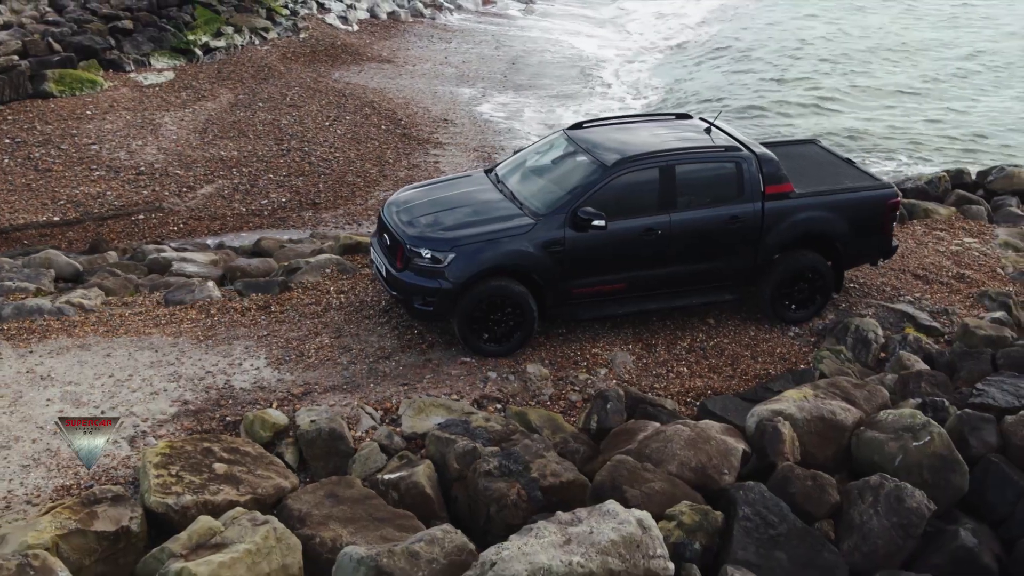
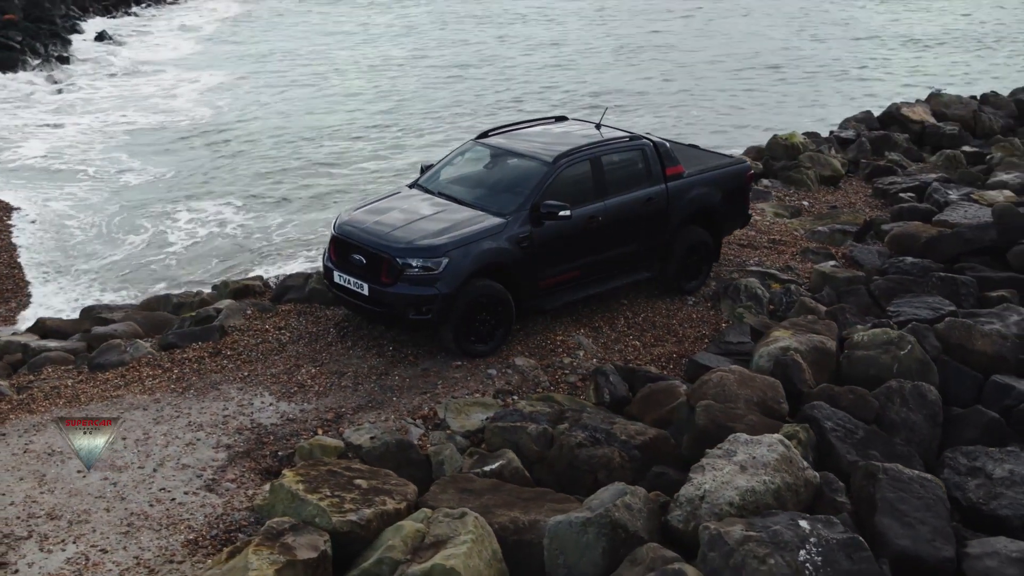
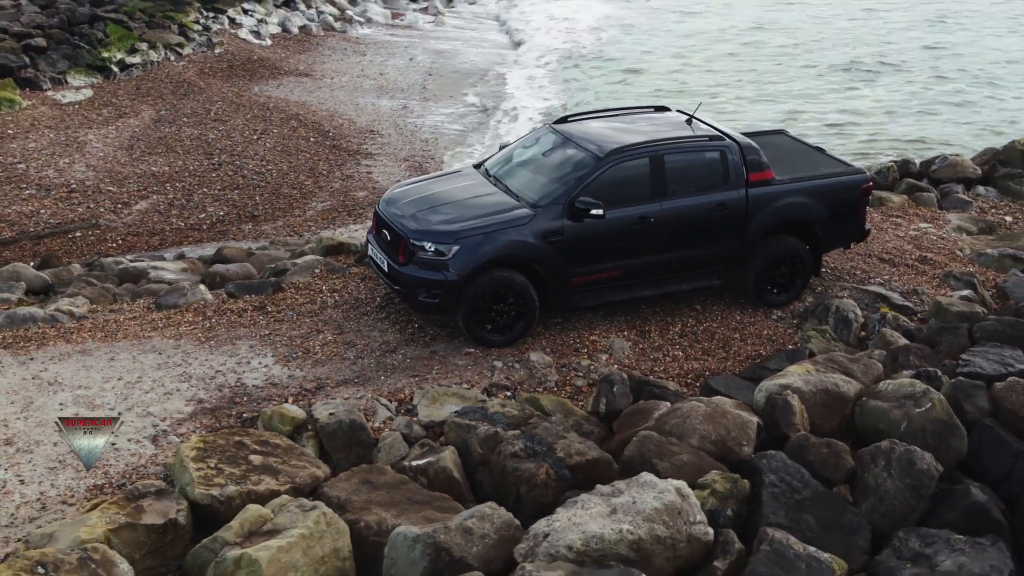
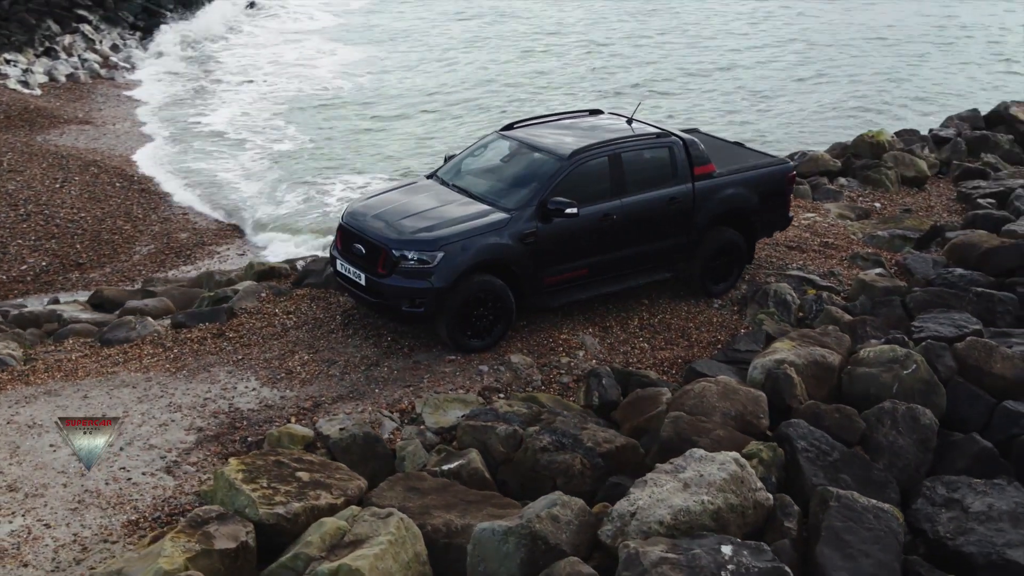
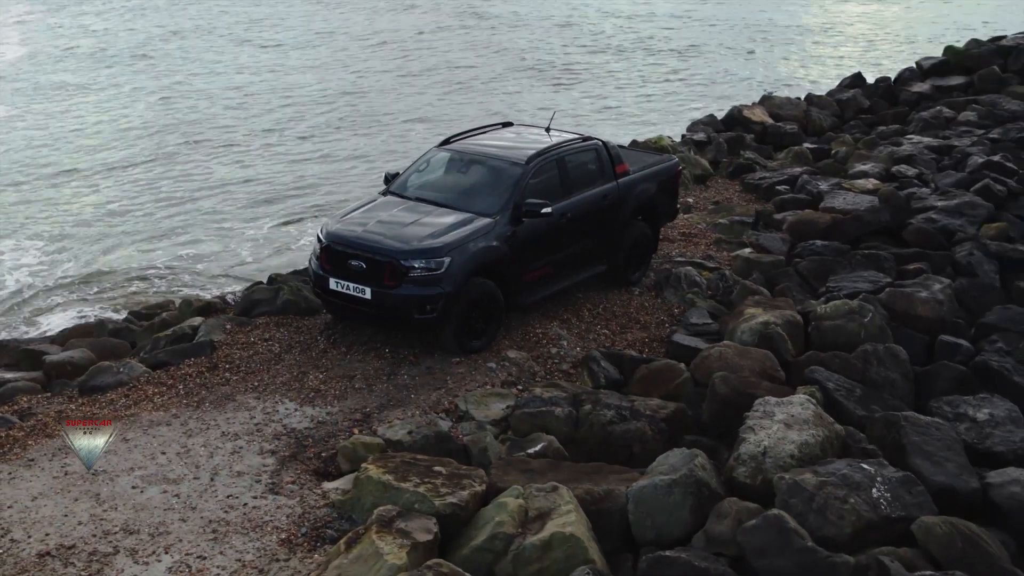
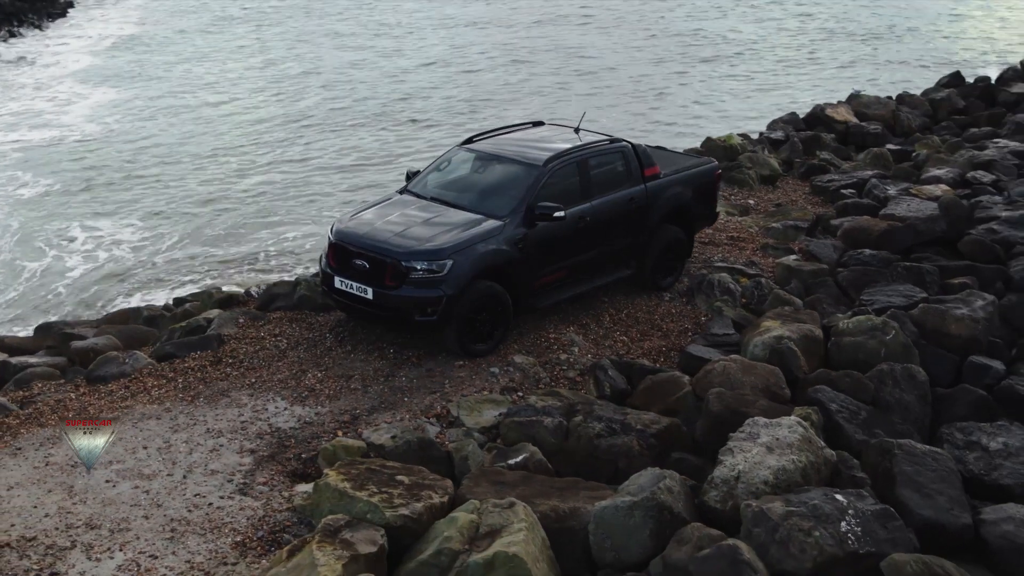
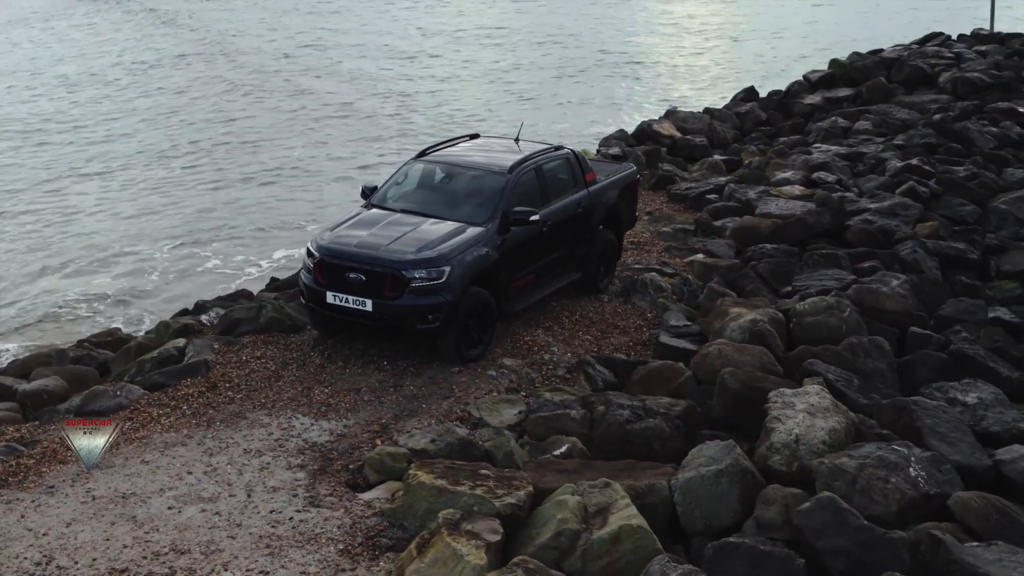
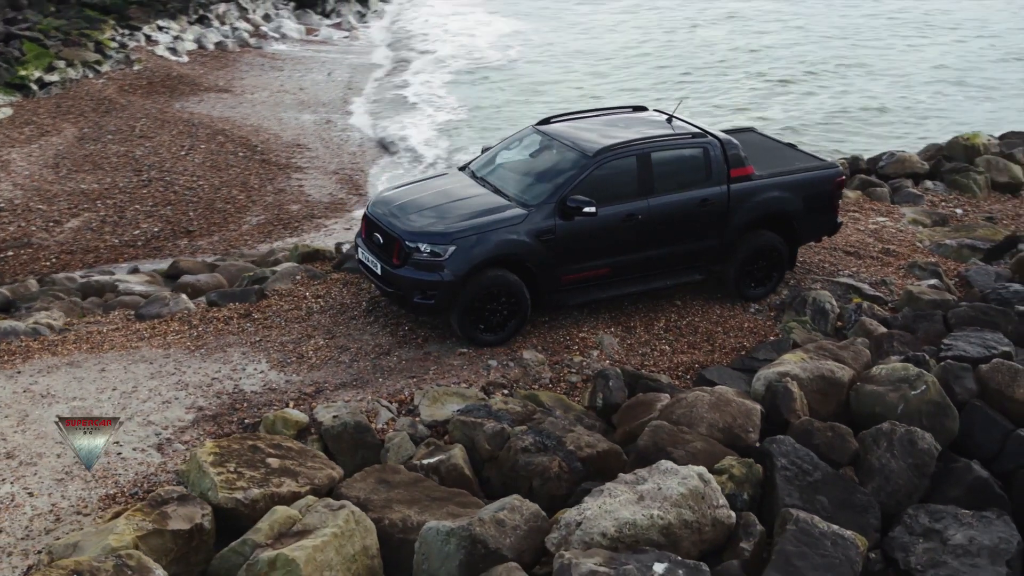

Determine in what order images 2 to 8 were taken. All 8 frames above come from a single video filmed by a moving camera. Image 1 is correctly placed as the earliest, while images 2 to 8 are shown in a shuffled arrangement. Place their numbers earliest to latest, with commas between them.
3, 8, 4, 2, 6, 5, 7
